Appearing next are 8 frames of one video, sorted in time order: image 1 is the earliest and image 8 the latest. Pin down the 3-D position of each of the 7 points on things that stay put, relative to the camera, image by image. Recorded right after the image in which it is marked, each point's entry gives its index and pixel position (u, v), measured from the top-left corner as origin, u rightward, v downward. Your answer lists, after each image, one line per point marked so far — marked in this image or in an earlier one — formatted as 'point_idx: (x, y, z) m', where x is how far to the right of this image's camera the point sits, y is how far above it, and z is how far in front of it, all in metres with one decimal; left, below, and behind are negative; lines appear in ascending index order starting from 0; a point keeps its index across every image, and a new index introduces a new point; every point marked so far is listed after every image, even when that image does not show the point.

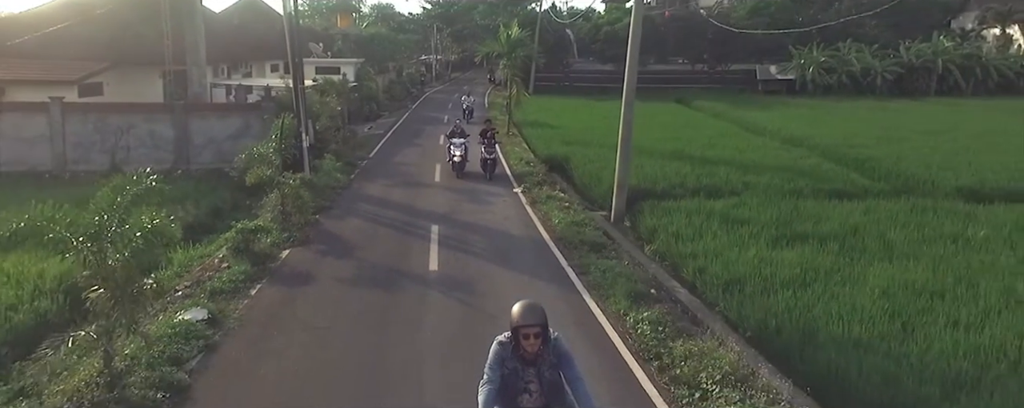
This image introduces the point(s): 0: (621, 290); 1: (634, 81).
0: (+1.3, -1.0, +7.6) m
1: (+2.5, +2.5, +13.9) m
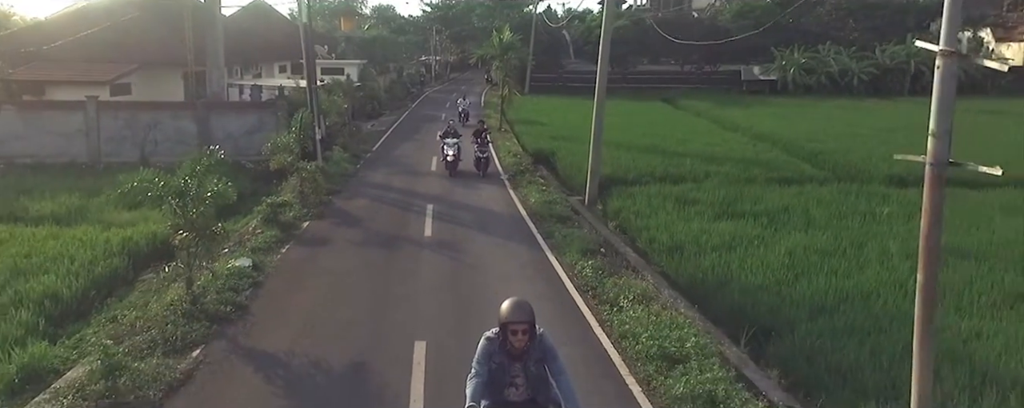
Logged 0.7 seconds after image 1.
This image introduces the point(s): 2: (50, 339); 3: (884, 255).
0: (+1.0, -0.7, +9.6) m
1: (+2.2, +2.8, +16.0) m
2: (-5.2, -1.5, +7.8) m
3: (+5.4, -0.7, +9.9) m
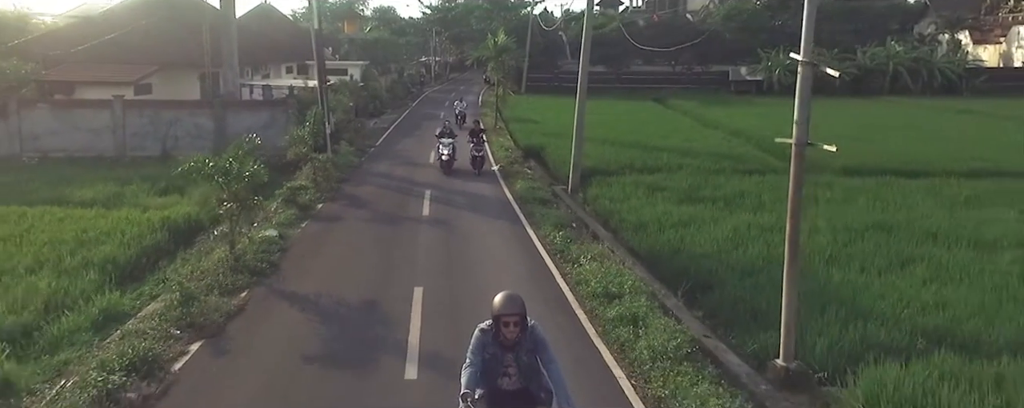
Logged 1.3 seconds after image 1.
0: (+0.7, -0.4, +11.4) m
1: (+2.0, +3.1, +17.8) m
2: (-5.5, -1.2, +9.6) m
3: (+5.1, -0.4, +11.7) m
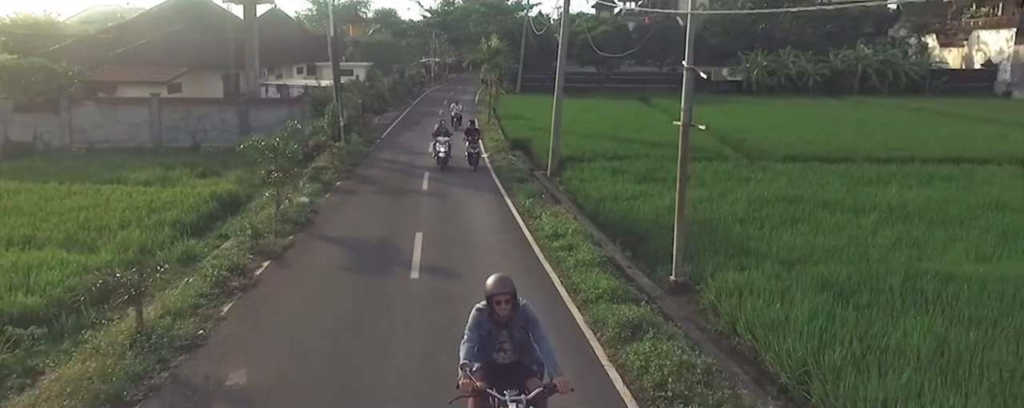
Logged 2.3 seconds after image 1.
0: (+0.3, +0.2, +14.4) m
1: (+1.6, +3.6, +20.7) m
2: (-5.8, -0.7, +12.5) m
3: (+4.7, +0.1, +14.7) m
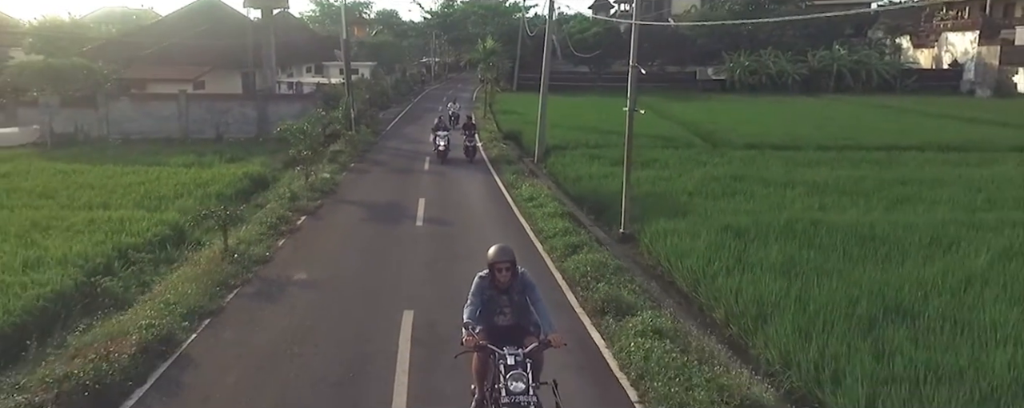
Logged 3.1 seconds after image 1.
0: (0.0, +0.7, +17.0) m
1: (+1.3, +4.2, +23.4) m
2: (-6.1, -0.1, +15.2) m
3: (+4.4, +0.7, +17.4) m
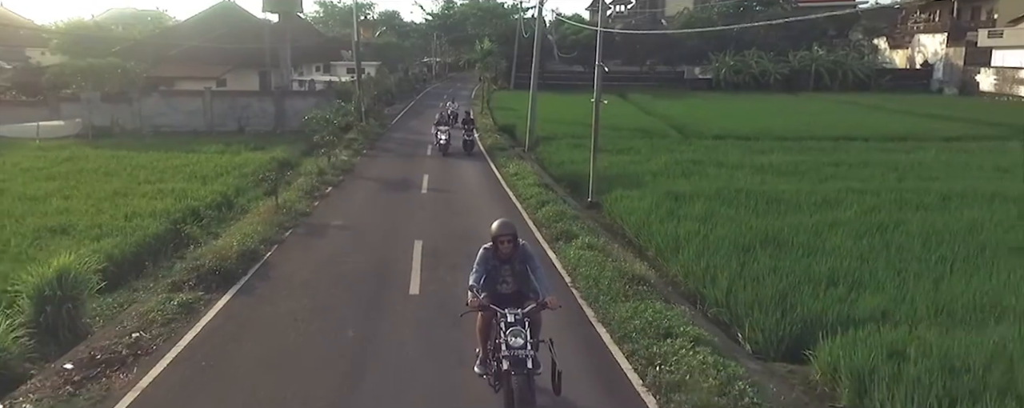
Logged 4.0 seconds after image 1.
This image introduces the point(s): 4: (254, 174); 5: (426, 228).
0: (-0.2, +1.3, +19.8) m
1: (+1.0, +4.8, +26.1) m
2: (-6.4, +0.5, +18.0) m
3: (+4.2, +1.2, +20.1) m
4: (-6.8, +0.7, +18.1) m
5: (-1.4, -0.3, +11.3) m
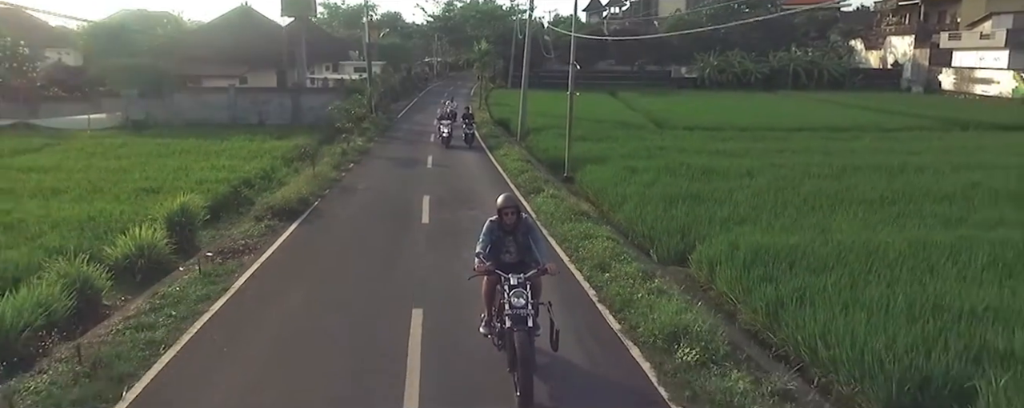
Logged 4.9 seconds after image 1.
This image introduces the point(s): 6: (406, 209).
0: (-0.5, +2.0, +23.0) m
1: (+0.8, +5.4, +29.3) m
2: (-6.7, +1.2, +21.2) m
3: (+3.9, +1.9, +23.3) m
4: (-7.1, +1.4, +21.3) m
5: (-1.7, +0.3, +14.5) m
6: (-1.9, -0.1, +12.3) m
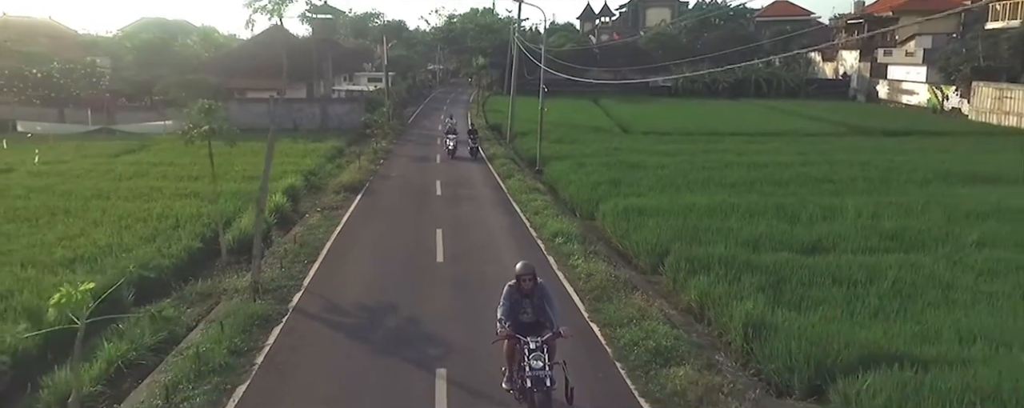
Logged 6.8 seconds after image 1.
0: (-1.0, +2.5, +29.6) m
1: (+0.3, +5.9, +35.9) m
2: (-7.2, +1.7, +27.7) m
3: (+3.4, +2.4, +29.9) m
4: (-7.6, +1.9, +27.9) m
5: (-2.2, +0.8, +21.1) m
6: (-2.4, +0.4, +18.8) m
